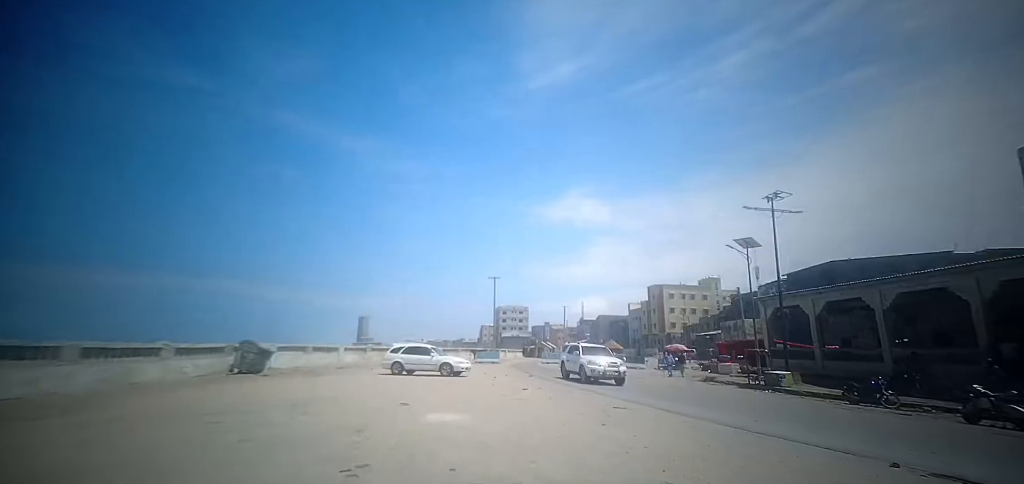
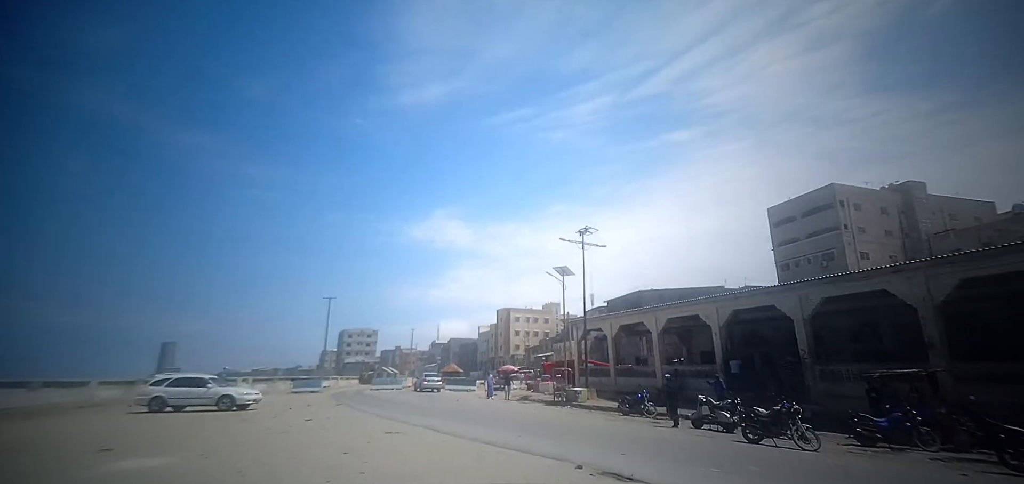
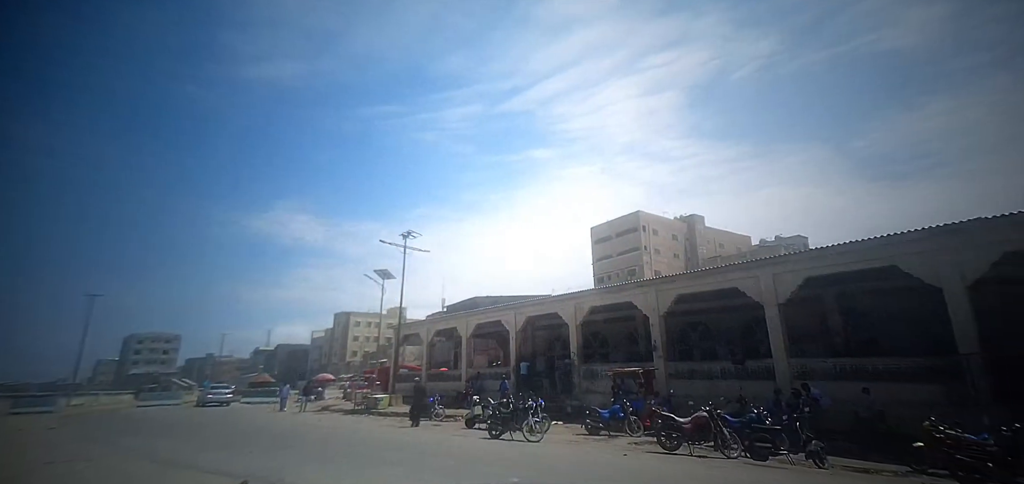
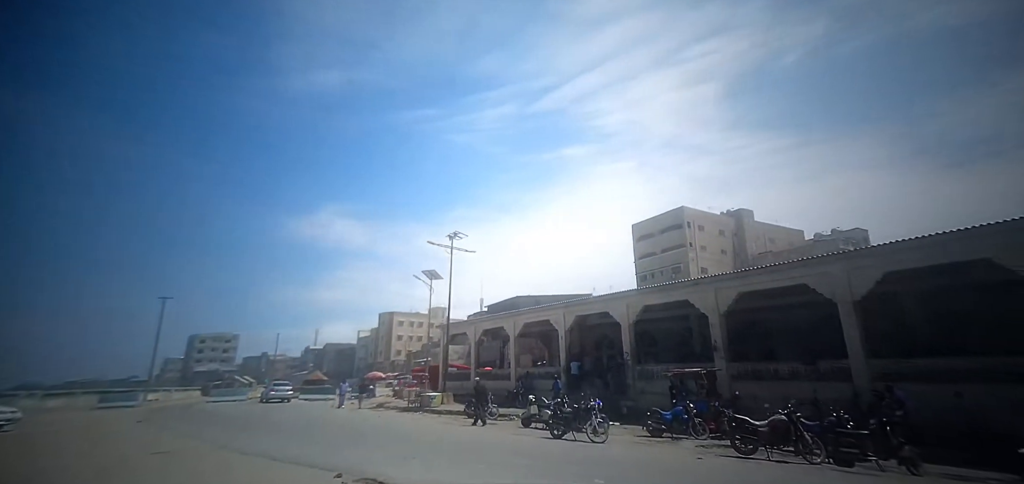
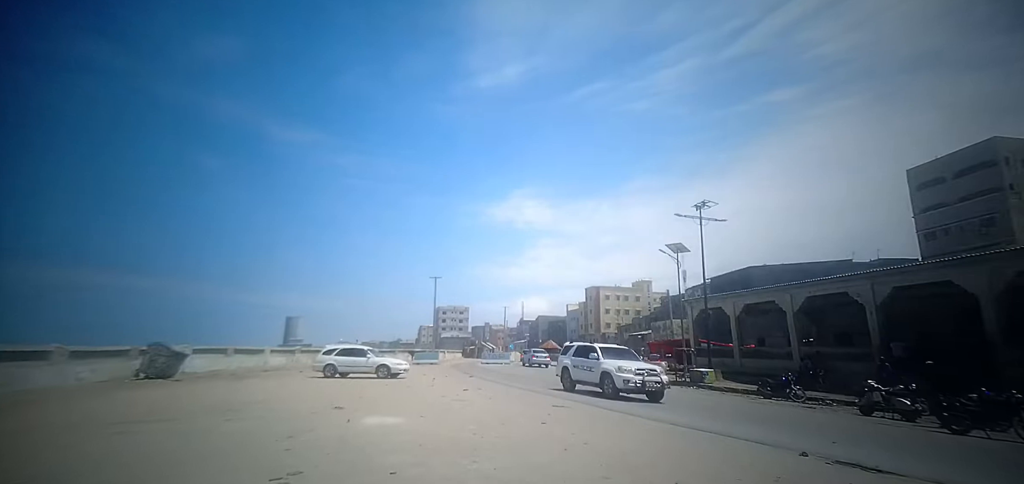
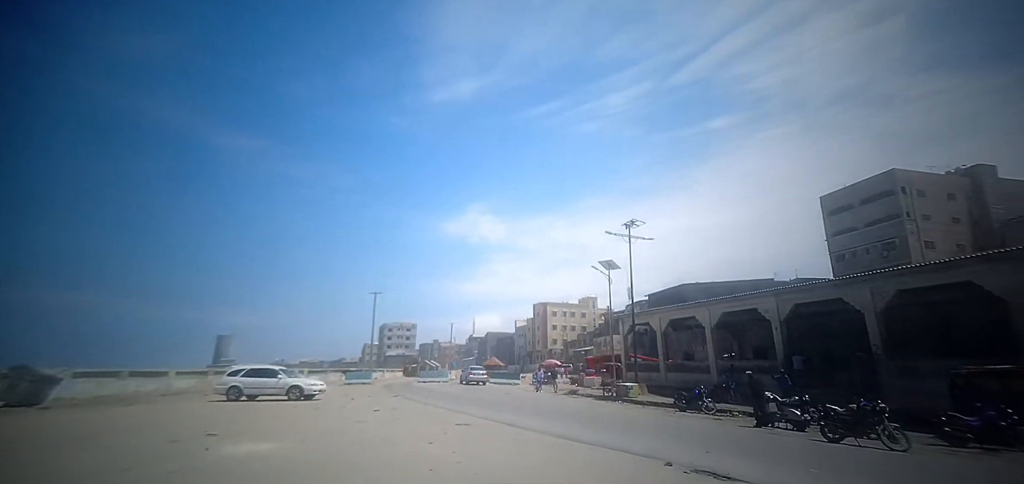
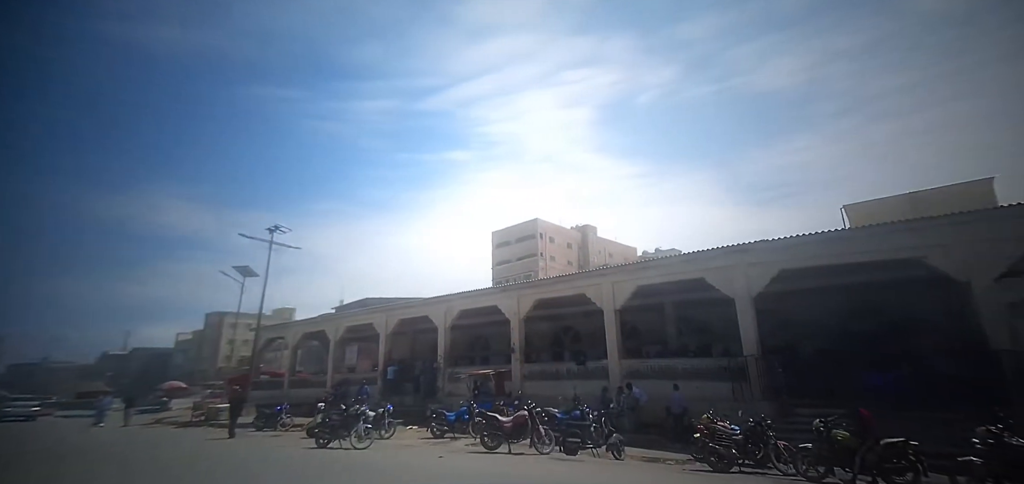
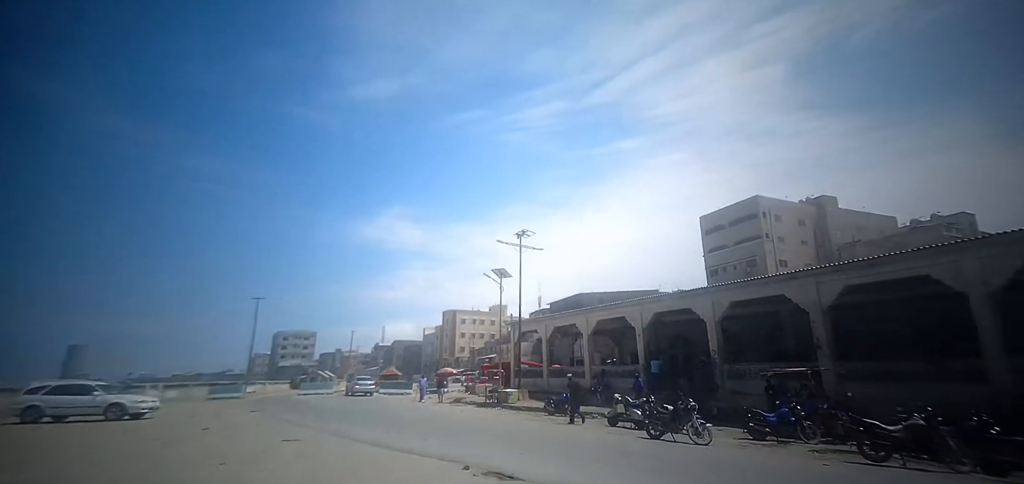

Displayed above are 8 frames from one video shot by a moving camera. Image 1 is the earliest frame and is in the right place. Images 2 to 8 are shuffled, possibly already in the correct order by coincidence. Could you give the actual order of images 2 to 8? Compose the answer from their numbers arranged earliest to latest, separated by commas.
5, 6, 2, 8, 4, 3, 7
